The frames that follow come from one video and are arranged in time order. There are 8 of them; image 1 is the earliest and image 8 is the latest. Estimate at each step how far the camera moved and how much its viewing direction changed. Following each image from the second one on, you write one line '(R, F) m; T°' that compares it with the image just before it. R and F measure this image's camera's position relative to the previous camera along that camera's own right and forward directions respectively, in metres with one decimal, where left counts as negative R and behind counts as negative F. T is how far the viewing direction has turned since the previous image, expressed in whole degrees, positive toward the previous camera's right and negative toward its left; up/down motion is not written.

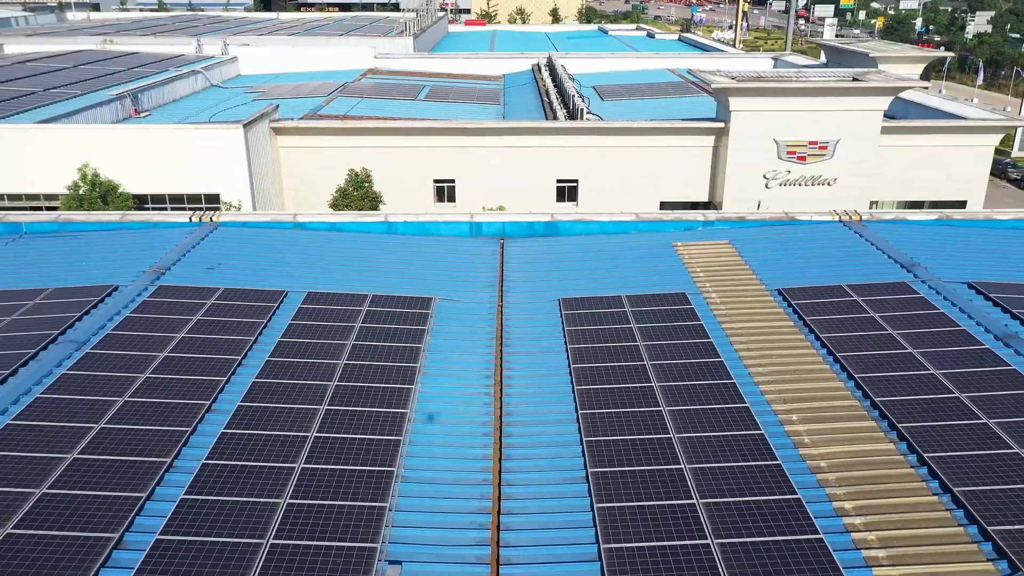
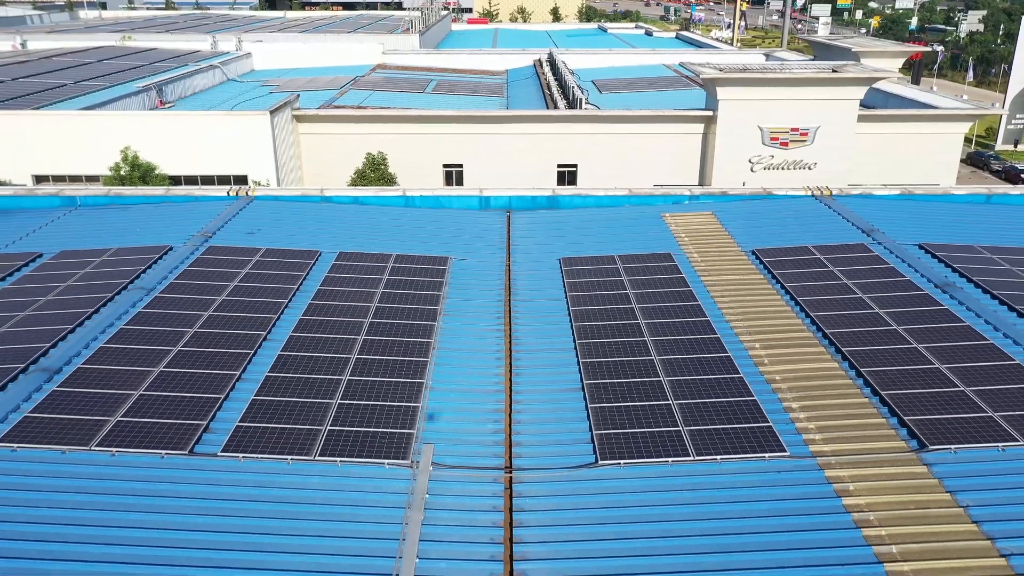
(-0.2, -2.3) m; 0°
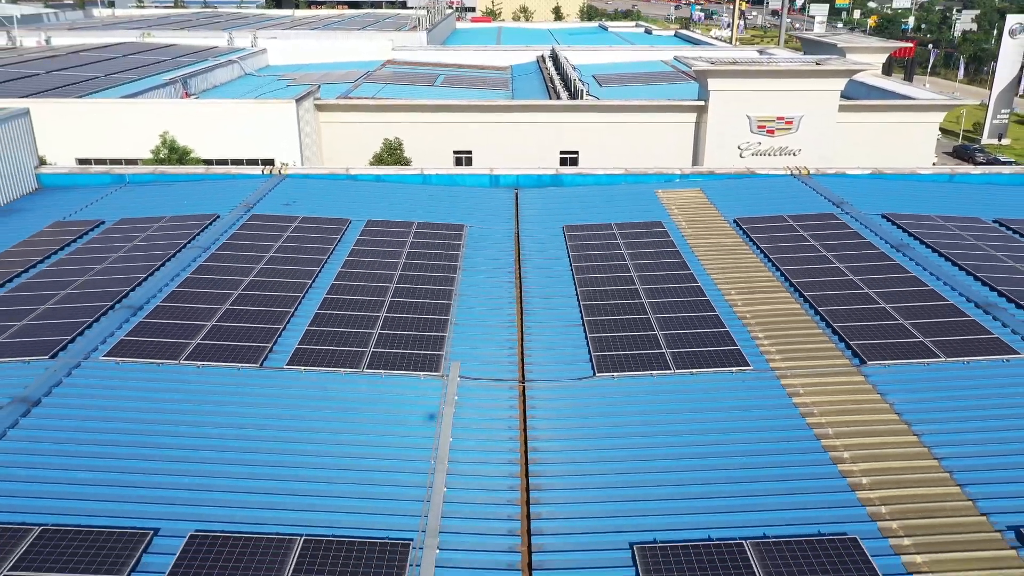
(-0.2, -2.4) m; 0°
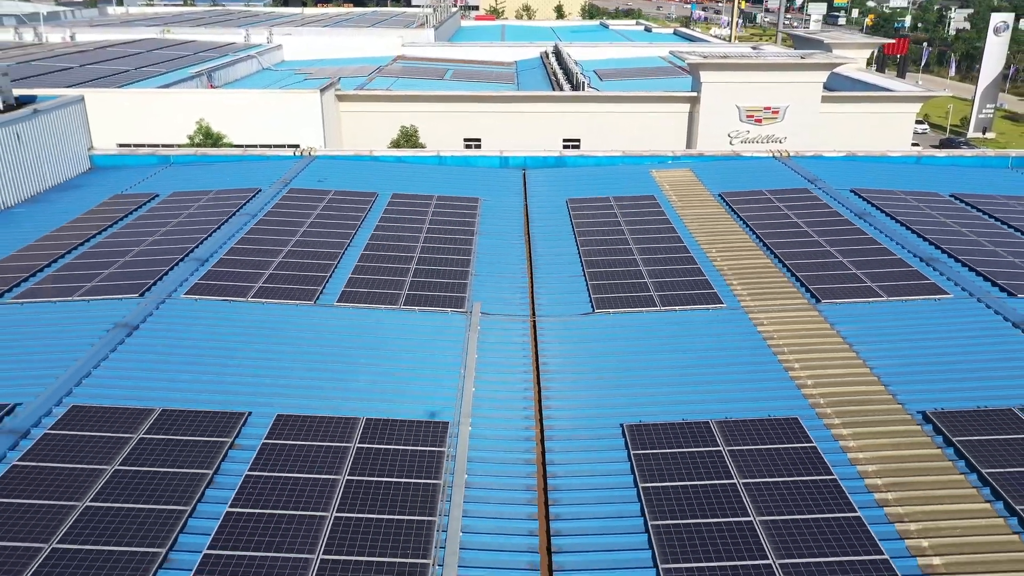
(-0.3, -2.6) m; 0°
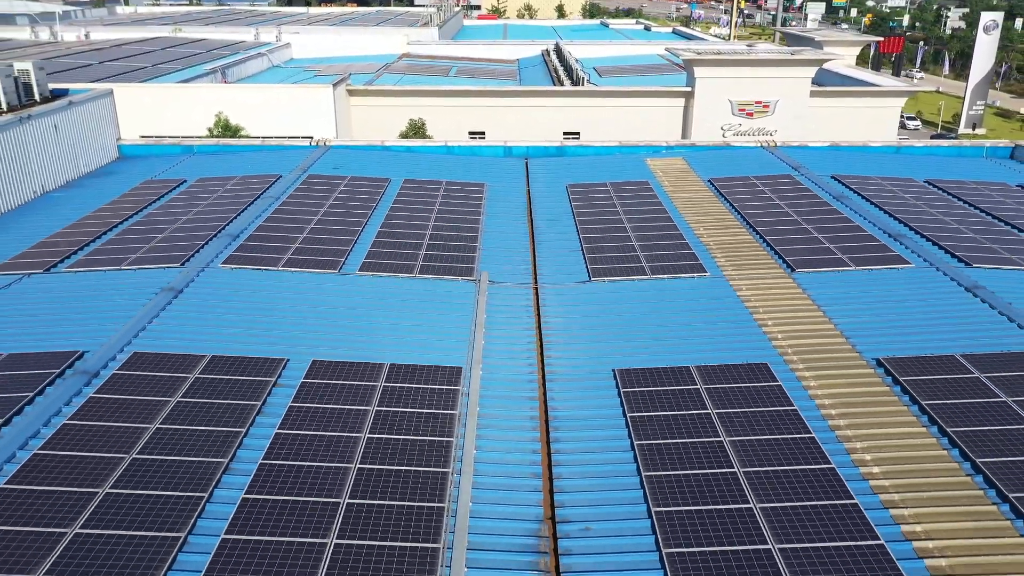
(-0.1, -1.7) m; 0°
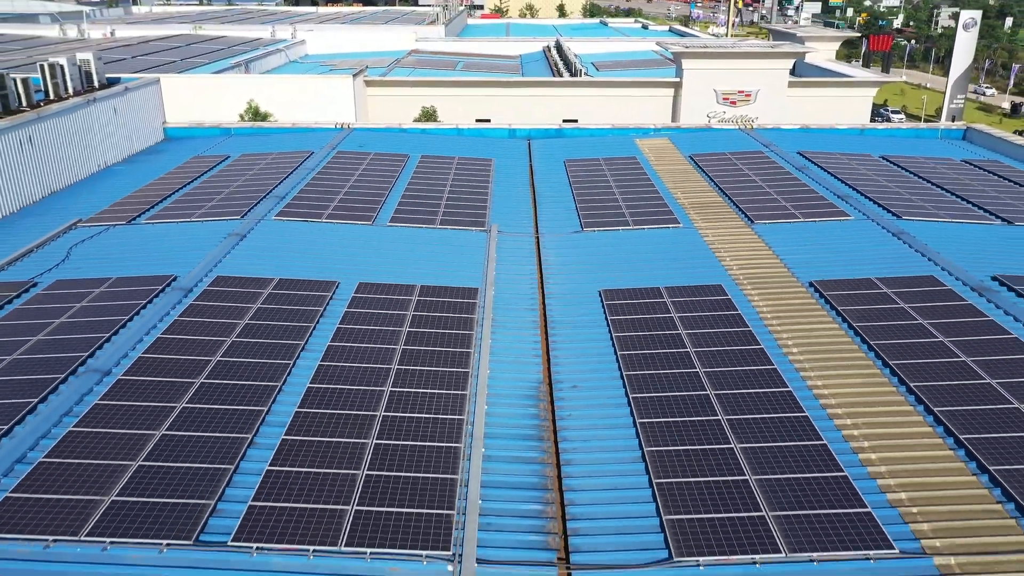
(-0.1, -3.4) m; 0°
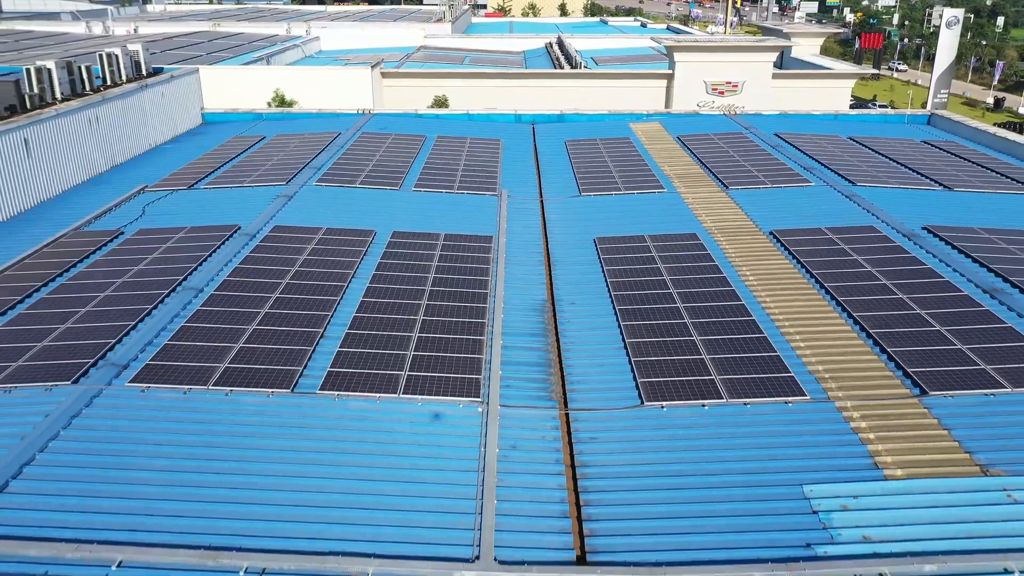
(-0.2, -3.4) m; 0°
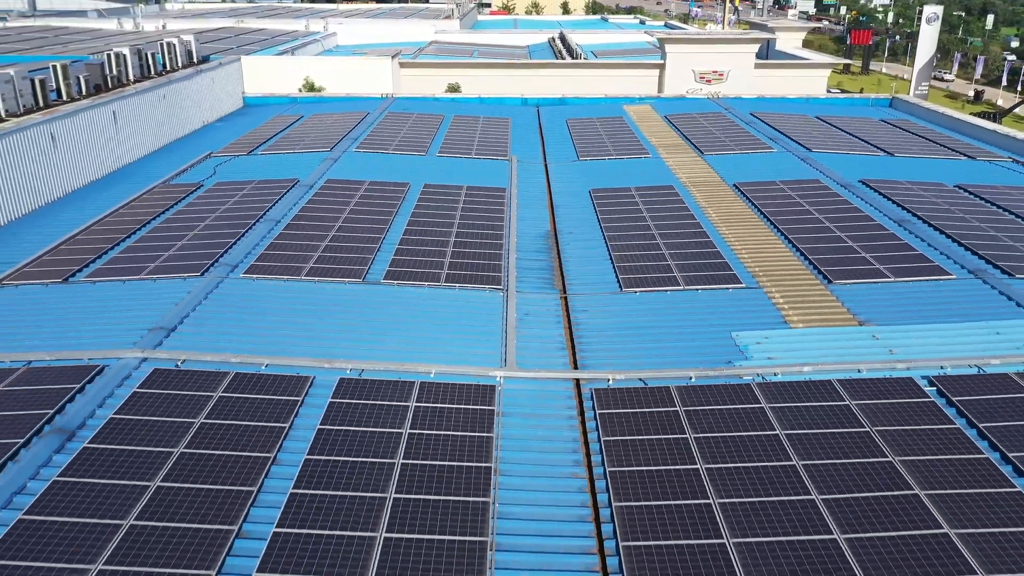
(-0.3, -4.5) m; 0°
